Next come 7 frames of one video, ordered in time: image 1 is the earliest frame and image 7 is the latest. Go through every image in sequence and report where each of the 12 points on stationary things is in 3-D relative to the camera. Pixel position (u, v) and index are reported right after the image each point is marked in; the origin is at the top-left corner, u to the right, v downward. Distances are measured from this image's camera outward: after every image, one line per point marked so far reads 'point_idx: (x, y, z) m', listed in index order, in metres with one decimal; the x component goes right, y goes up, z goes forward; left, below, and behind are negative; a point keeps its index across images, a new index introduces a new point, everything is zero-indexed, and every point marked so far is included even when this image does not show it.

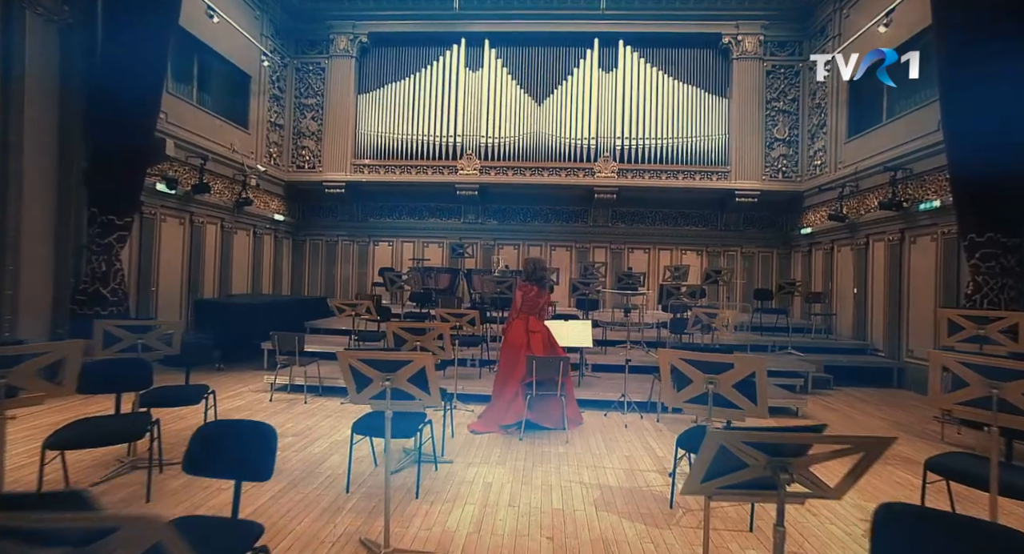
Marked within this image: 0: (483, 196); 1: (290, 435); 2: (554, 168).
0: (-0.7, +1.9, +11.5) m
1: (-2.0, -1.4, +4.4) m
2: (+0.9, +2.5, +11.0) m
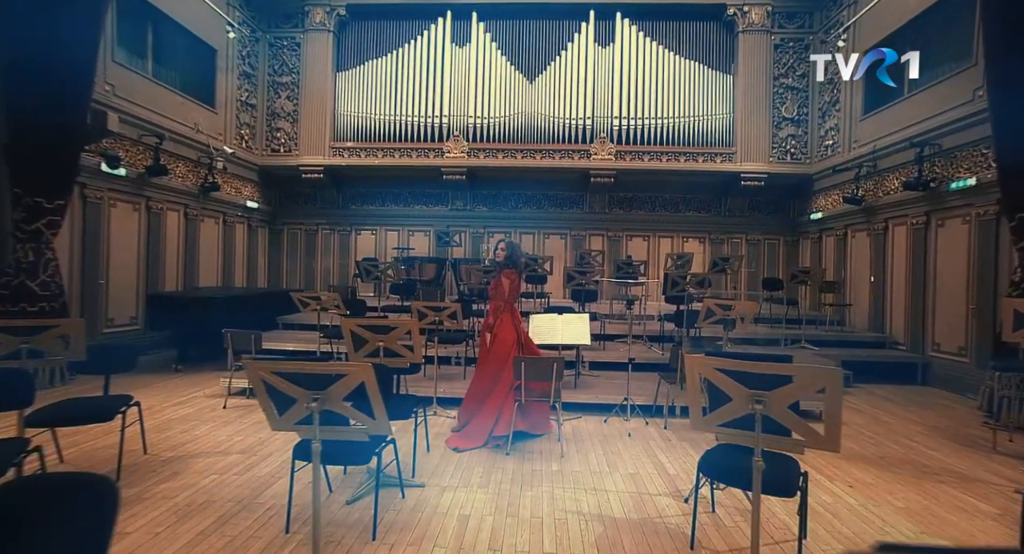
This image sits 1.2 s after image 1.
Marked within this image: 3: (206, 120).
0: (-0.9, +2.1, +10.8) m
1: (-2.1, -1.3, +3.7) m
2: (+0.7, +2.7, +10.3) m
3: (-5.5, +2.8, +8.8) m
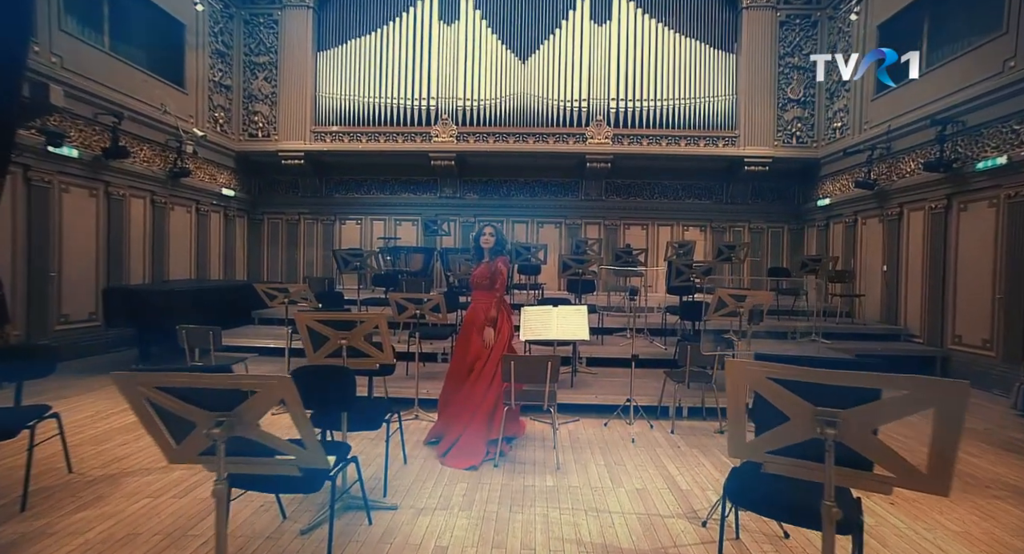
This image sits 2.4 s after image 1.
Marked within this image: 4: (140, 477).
0: (-1.1, +2.3, +10.3) m
1: (-2.2, -1.3, +3.2) m
2: (+0.6, +2.9, +9.8) m
3: (-5.6, +2.9, +8.1) m
4: (-2.3, -1.2, +3.0) m
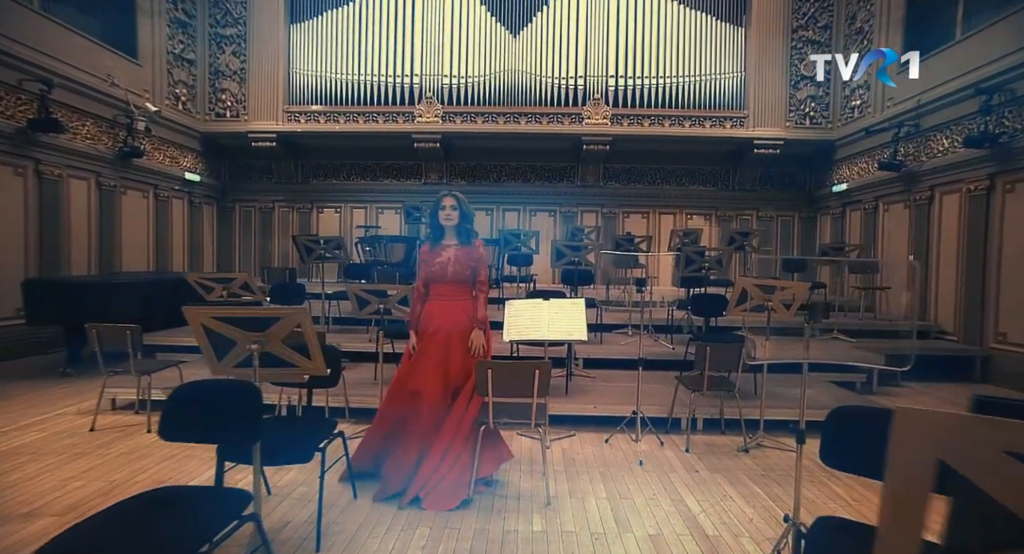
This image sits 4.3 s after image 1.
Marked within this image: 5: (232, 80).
0: (-1.2, +2.5, +9.5) m
1: (-2.3, -1.2, +2.4) m
2: (+0.4, +3.0, +9.0) m
3: (-5.8, +3.1, +7.3) m
4: (-2.4, -1.2, +2.3) m
5: (-5.3, +3.7, +9.2) m
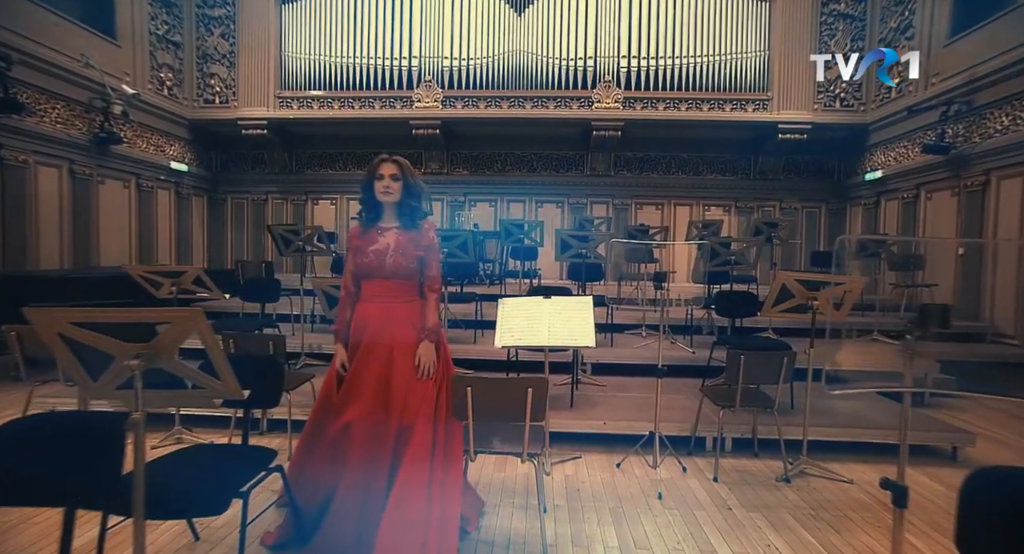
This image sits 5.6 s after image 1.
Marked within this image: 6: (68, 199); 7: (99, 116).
0: (-1.2, +2.5, +8.9) m
1: (-2.4, -1.1, +1.9) m
2: (+0.5, +3.1, +8.4) m
3: (-5.8, +3.1, +6.8) m
4: (-2.5, -1.1, +1.8) m
5: (-5.2, +3.8, +8.7) m
6: (-5.9, +1.0, +6.5) m
7: (-5.7, +2.2, +6.8) m
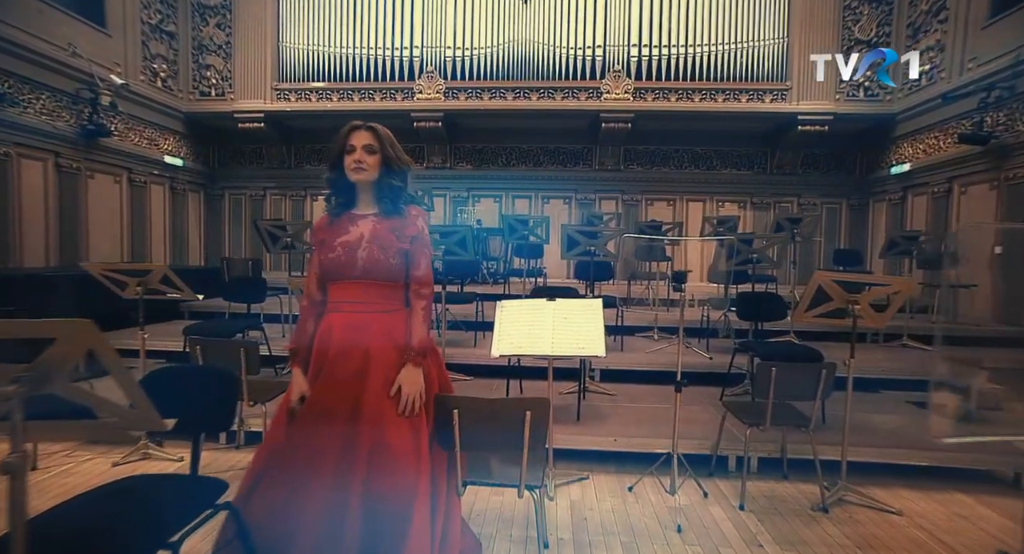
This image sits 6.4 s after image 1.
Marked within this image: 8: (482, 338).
0: (-1.1, +2.6, +8.6) m
1: (-2.4, -1.1, +1.6) m
2: (+0.6, +3.1, +8.1) m
3: (-5.7, +3.2, +6.6) m
4: (-2.5, -1.1, +1.5) m
5: (-5.1, +3.8, +8.4) m
6: (-5.8, +1.1, +6.2) m
7: (-5.7, +2.3, +6.5) m
8: (-0.3, -0.7, +5.2) m
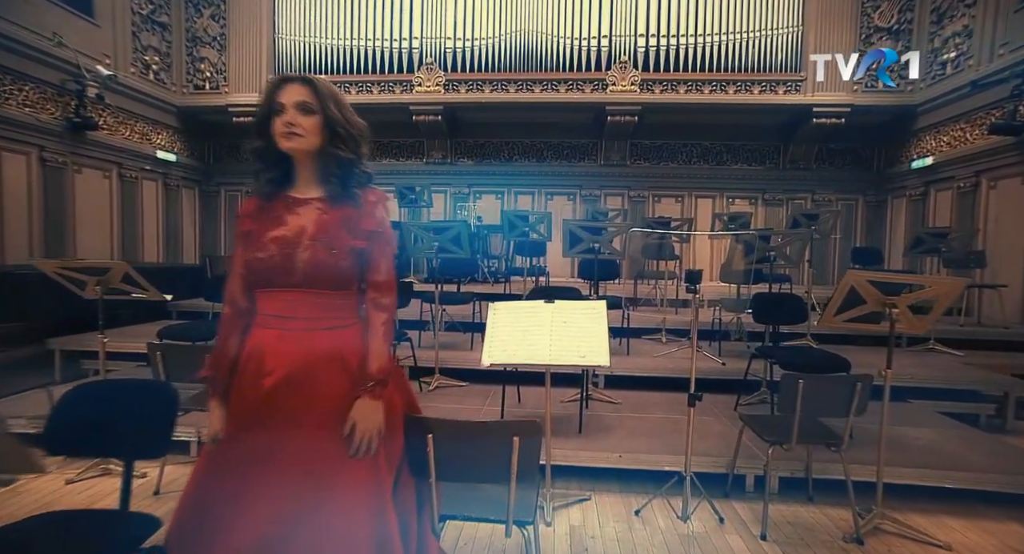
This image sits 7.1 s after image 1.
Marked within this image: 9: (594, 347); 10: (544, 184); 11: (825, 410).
0: (-1.0, +2.6, +8.3) m
1: (-2.4, -1.1, +1.4) m
2: (+0.6, +3.1, +7.8) m
3: (-5.7, +3.2, +6.4) m
4: (-2.6, -1.1, +1.2) m
5: (-5.1, +3.9, +8.2) m
6: (-5.8, +1.1, +6.0) m
7: (-5.7, +2.3, +6.3) m
8: (-0.3, -0.6, +5.0) m
9: (+0.4, -0.3, +2.4) m
10: (+0.6, +1.6, +8.5) m
11: (+1.5, -0.6, +2.3) m
